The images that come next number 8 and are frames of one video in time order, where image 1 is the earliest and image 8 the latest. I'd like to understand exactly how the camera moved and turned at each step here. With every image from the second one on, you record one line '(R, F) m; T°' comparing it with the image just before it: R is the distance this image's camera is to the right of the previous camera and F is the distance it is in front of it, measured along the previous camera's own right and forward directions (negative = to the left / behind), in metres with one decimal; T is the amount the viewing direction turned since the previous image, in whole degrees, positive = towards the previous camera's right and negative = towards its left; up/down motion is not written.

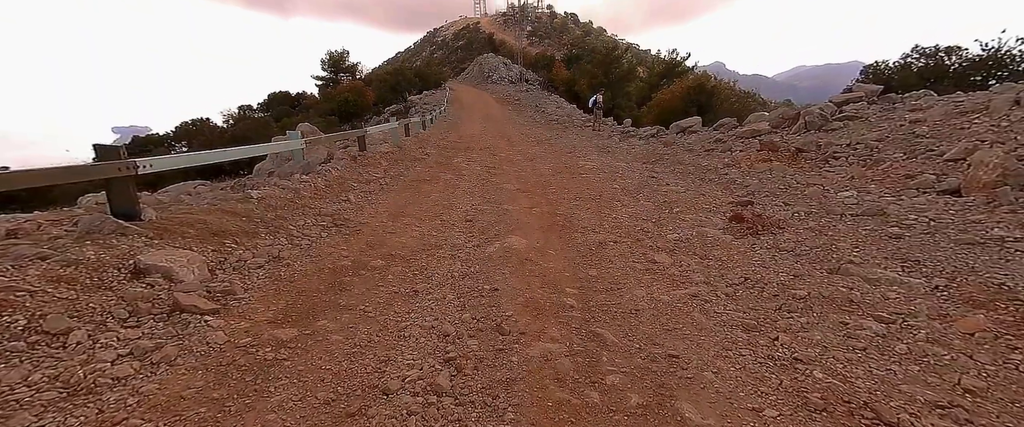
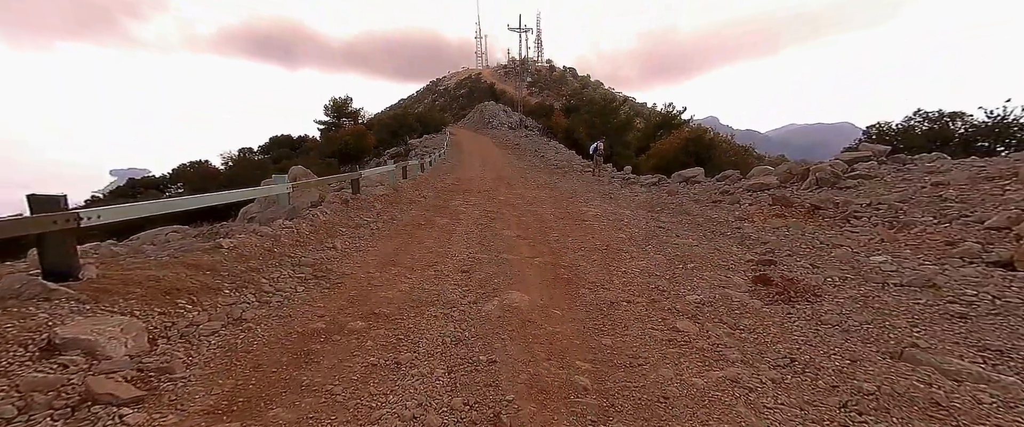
(-0.1, +0.5) m; 0°
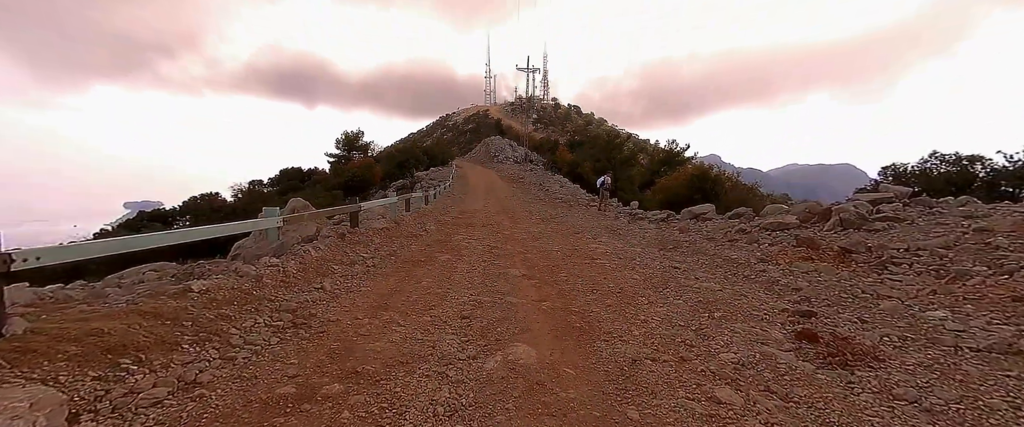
(0.0, +0.5) m; -1°
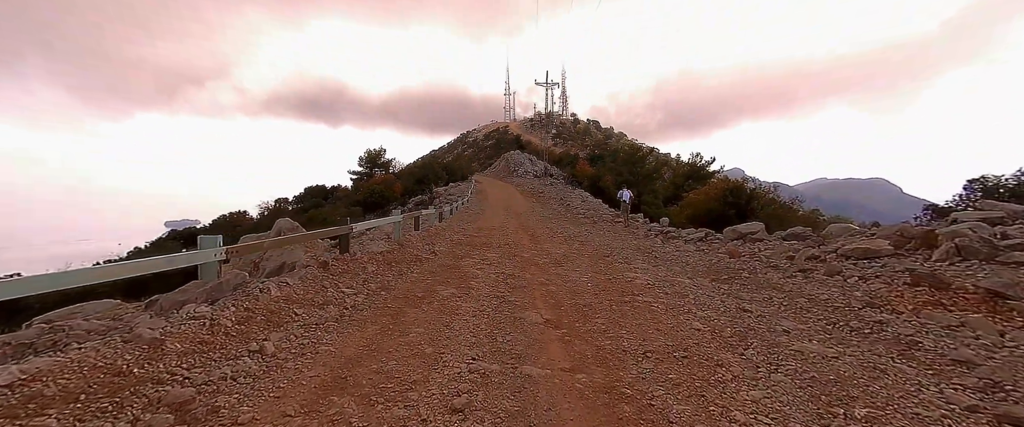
(0.0, +1.7) m; -3°
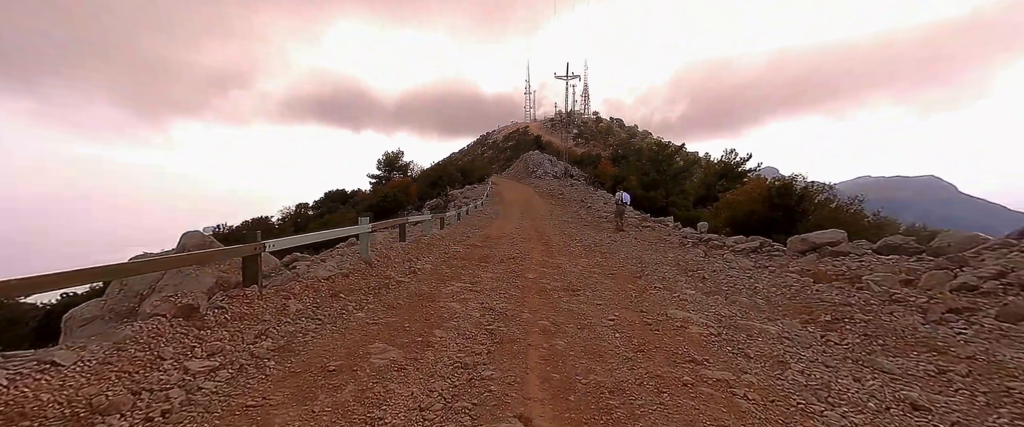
(+0.5, +2.7) m; -3°
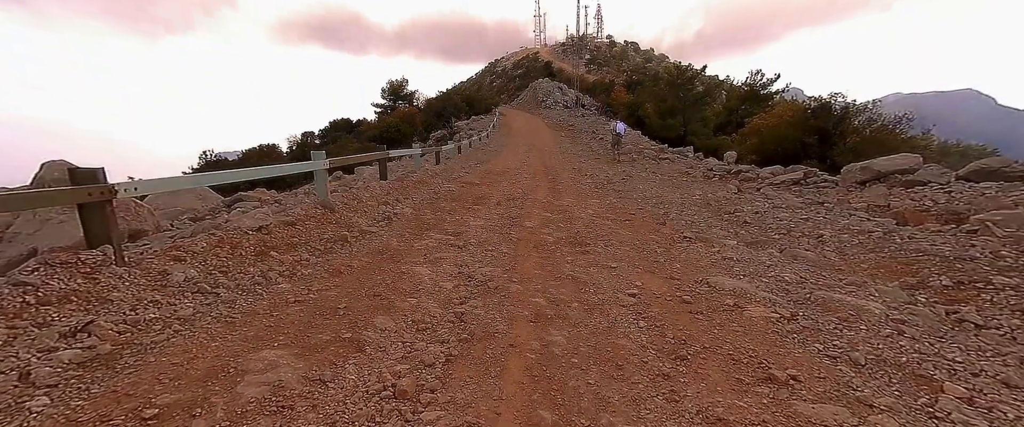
(+0.3, +1.9) m; -2°
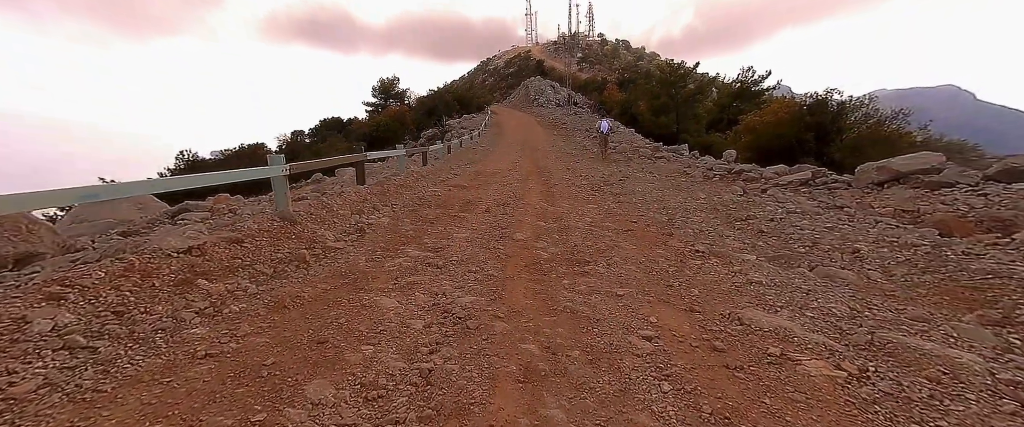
(+0.1, +0.9) m; +1°
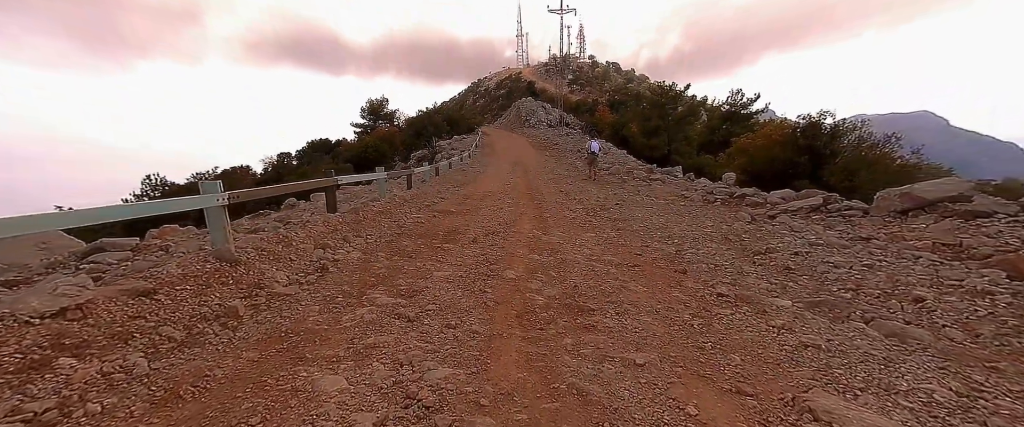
(0.0, +1.0) m; +1°
